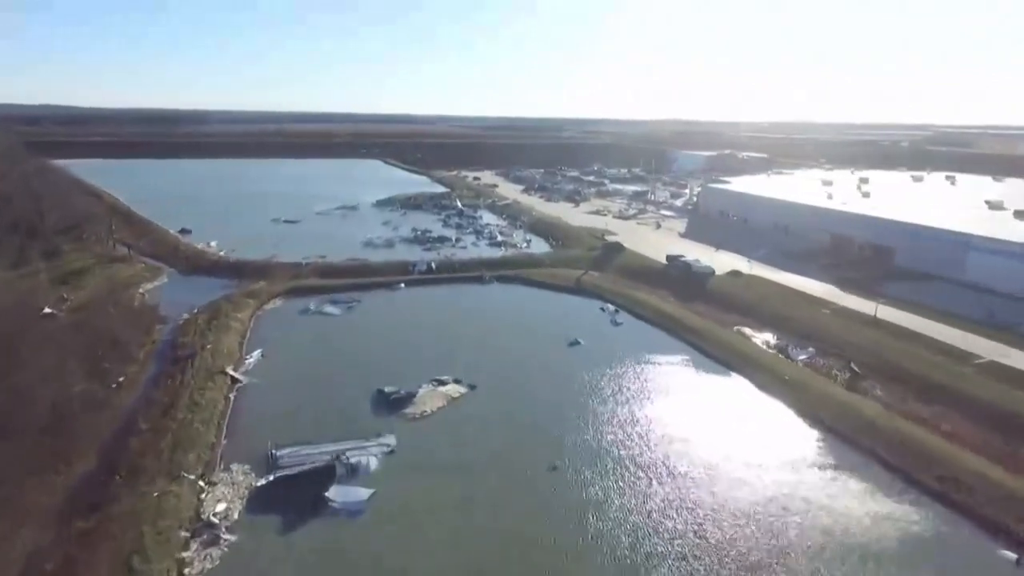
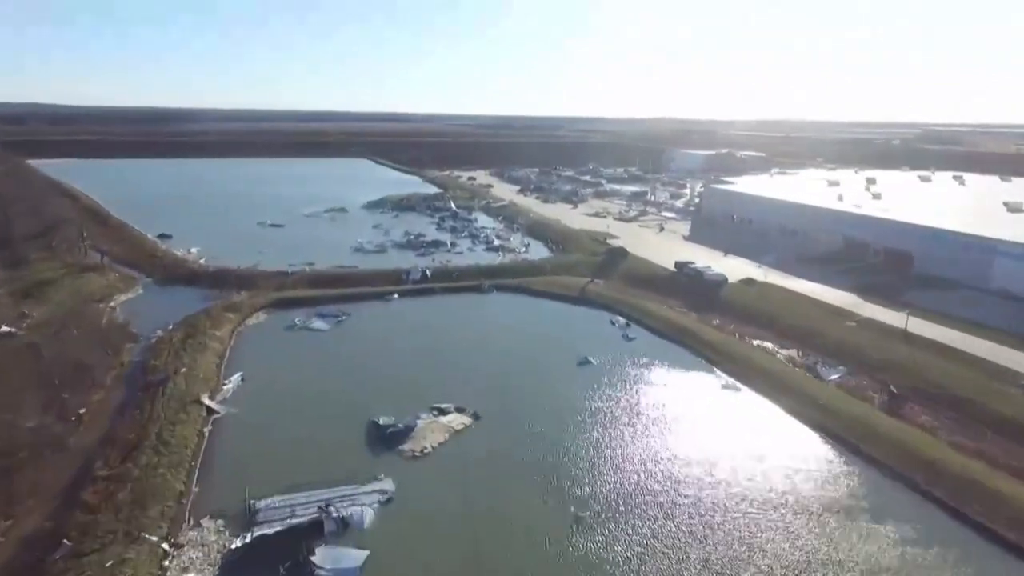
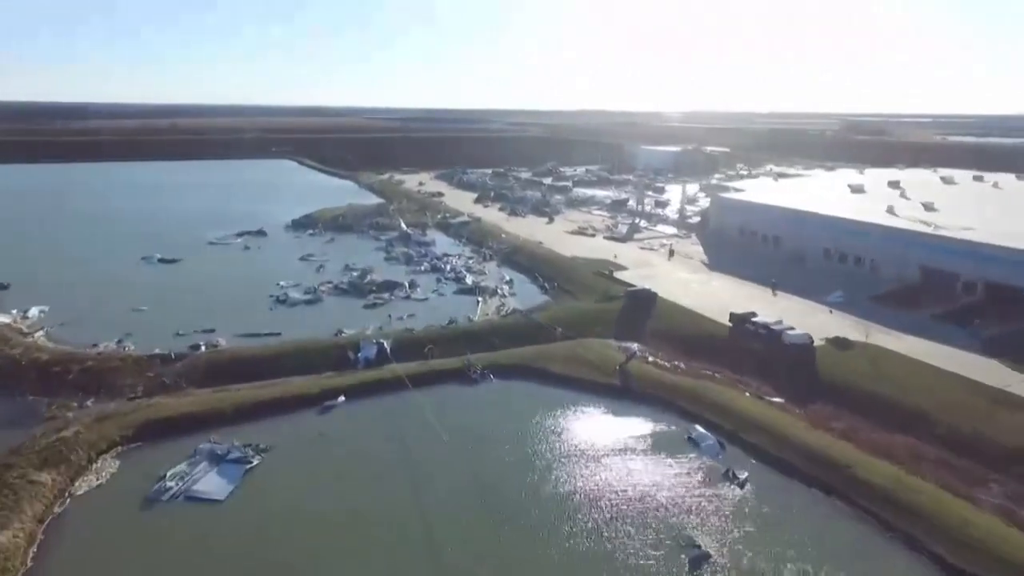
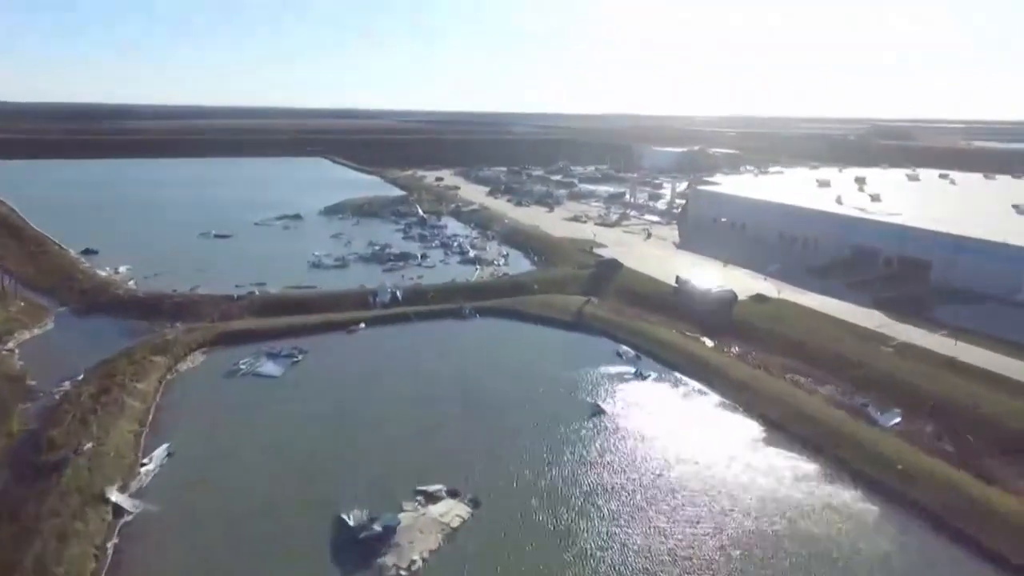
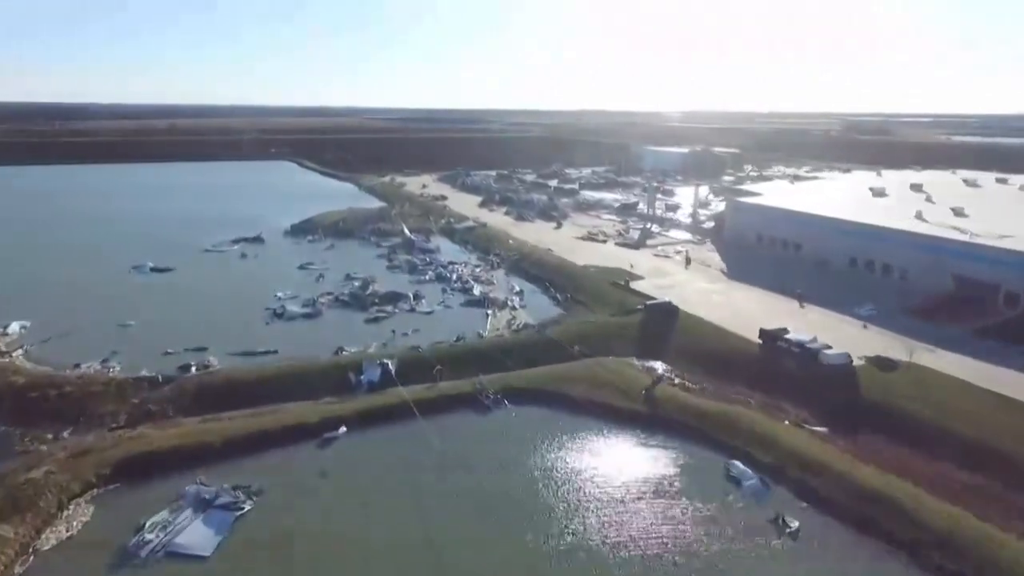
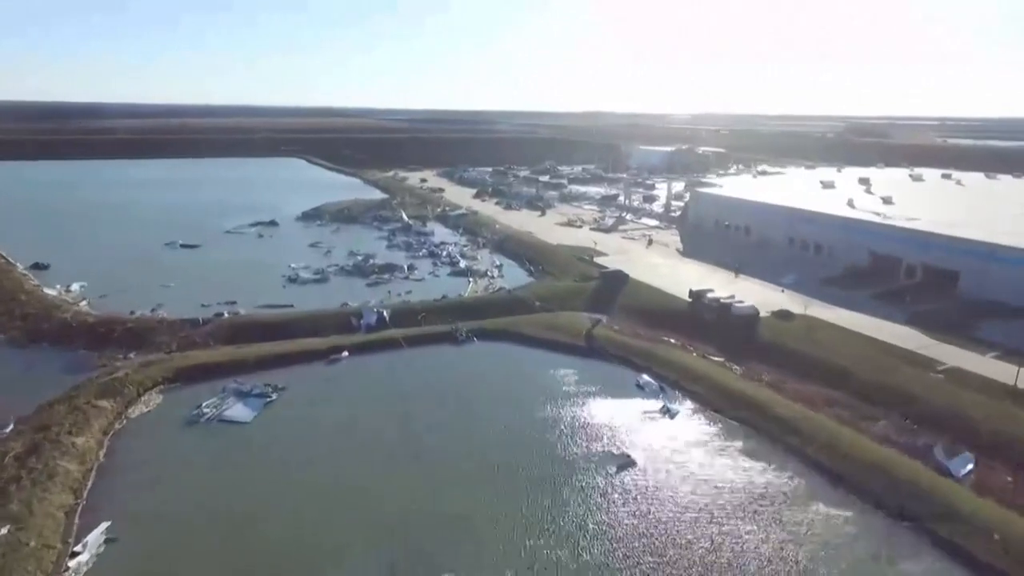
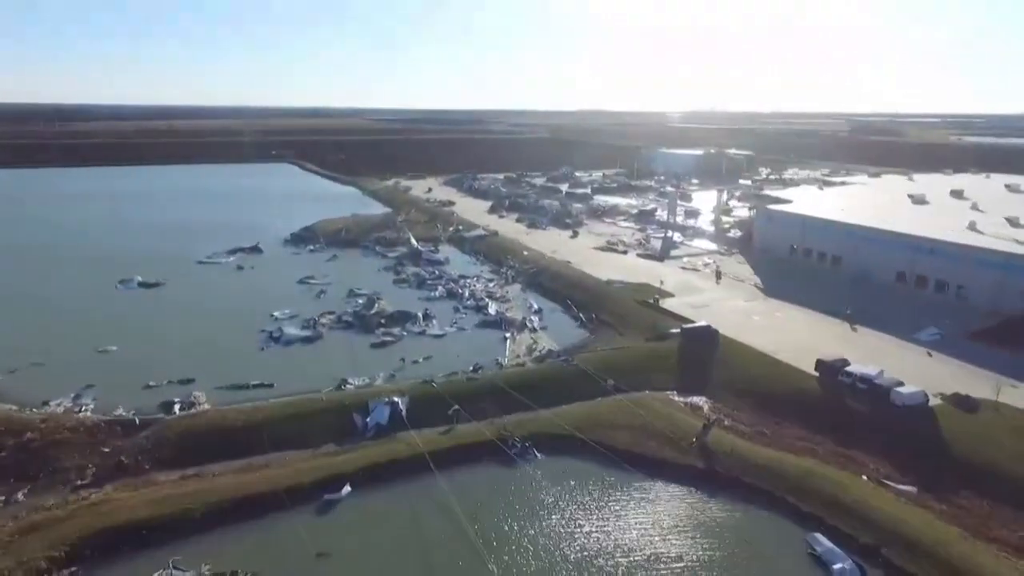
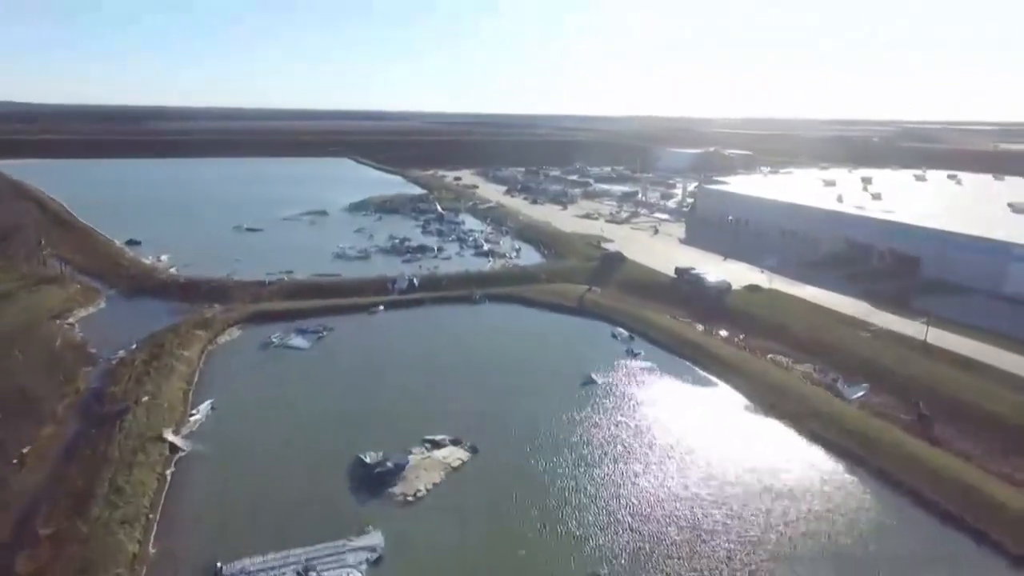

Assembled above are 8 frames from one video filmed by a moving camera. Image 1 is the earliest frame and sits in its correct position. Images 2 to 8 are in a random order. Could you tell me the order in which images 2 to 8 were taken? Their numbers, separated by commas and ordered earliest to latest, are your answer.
2, 8, 4, 6, 3, 5, 7
